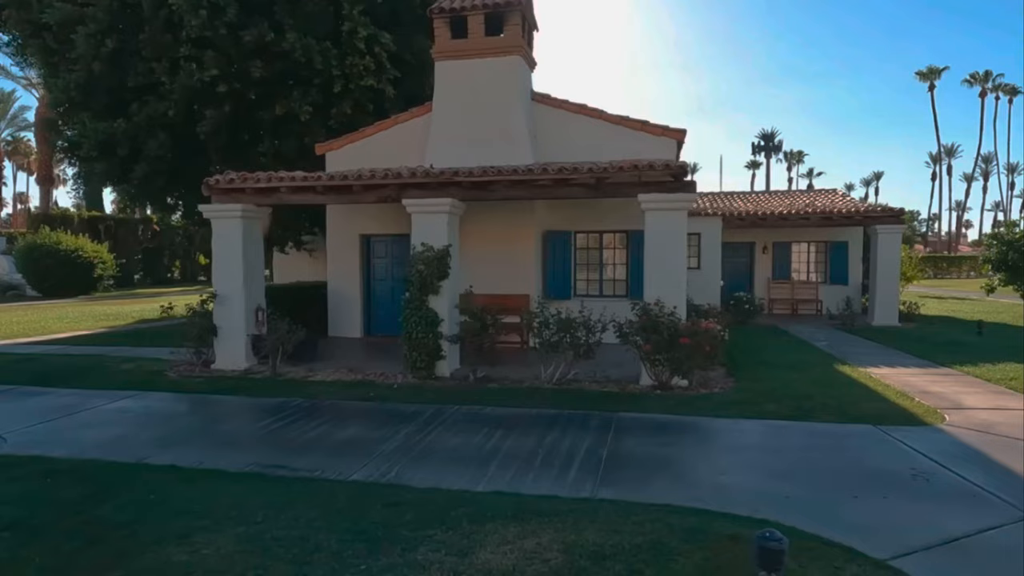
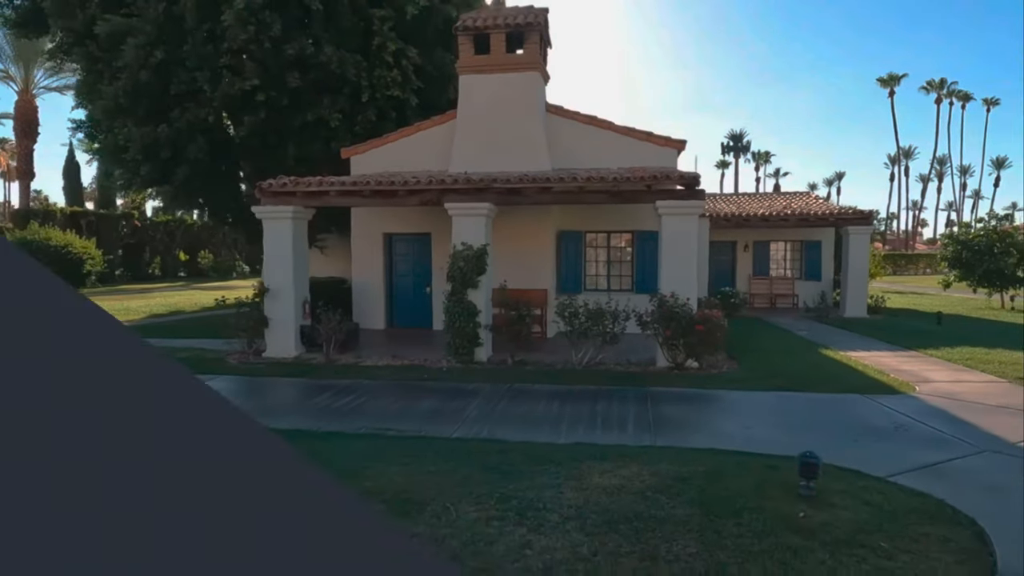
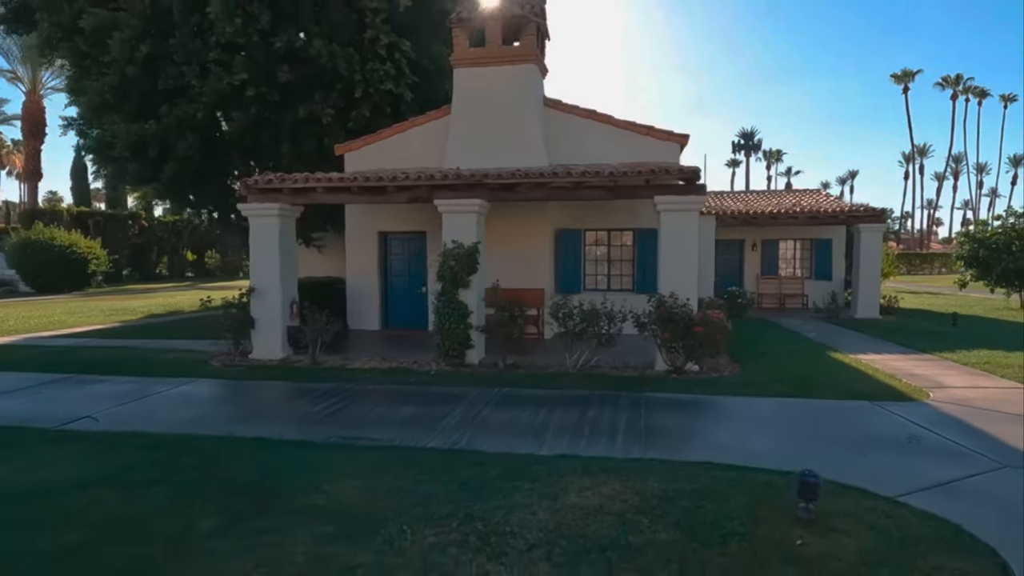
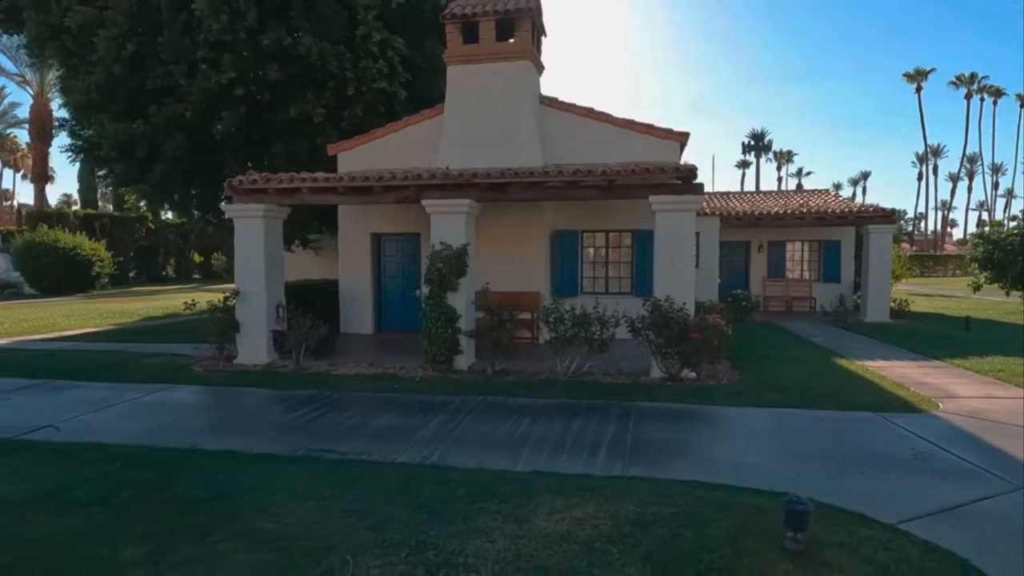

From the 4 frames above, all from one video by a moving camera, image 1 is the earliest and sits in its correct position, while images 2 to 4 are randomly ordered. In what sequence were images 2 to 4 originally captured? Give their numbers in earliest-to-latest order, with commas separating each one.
4, 3, 2
